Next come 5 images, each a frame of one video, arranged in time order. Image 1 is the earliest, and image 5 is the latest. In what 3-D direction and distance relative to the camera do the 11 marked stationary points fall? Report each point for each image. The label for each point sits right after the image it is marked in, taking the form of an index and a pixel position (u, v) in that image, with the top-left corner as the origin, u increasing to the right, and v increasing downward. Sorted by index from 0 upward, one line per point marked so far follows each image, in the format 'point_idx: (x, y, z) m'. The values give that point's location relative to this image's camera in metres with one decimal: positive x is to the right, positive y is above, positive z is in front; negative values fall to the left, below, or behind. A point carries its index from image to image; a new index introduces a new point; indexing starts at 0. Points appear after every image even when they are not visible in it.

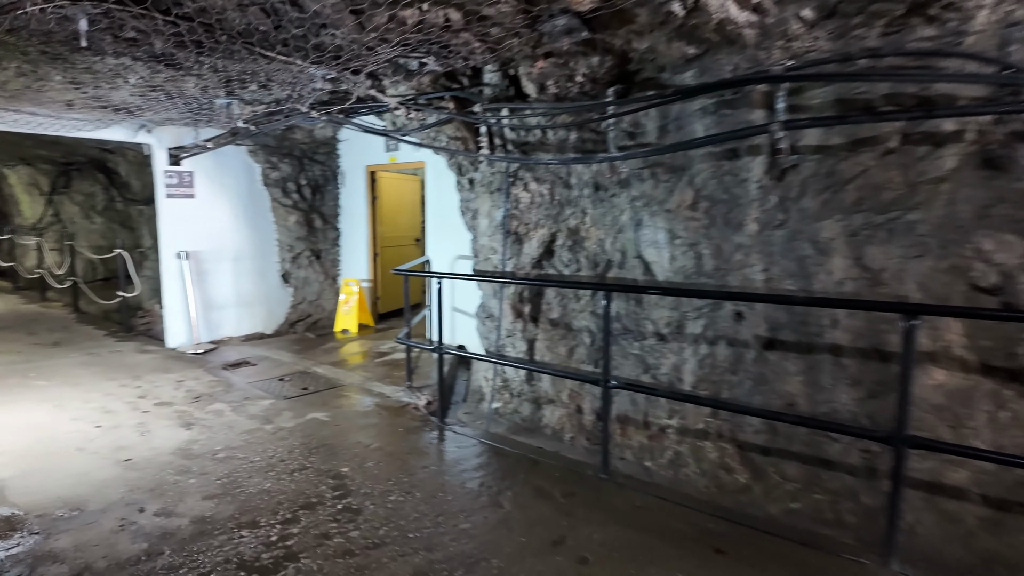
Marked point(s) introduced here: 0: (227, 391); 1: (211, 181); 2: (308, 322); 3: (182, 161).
0: (-2.1, -0.8, +4.3) m
1: (-2.9, +1.0, +5.7) m
2: (-2.3, -0.4, +6.5) m
3: (-3.1, +1.2, +5.5) m
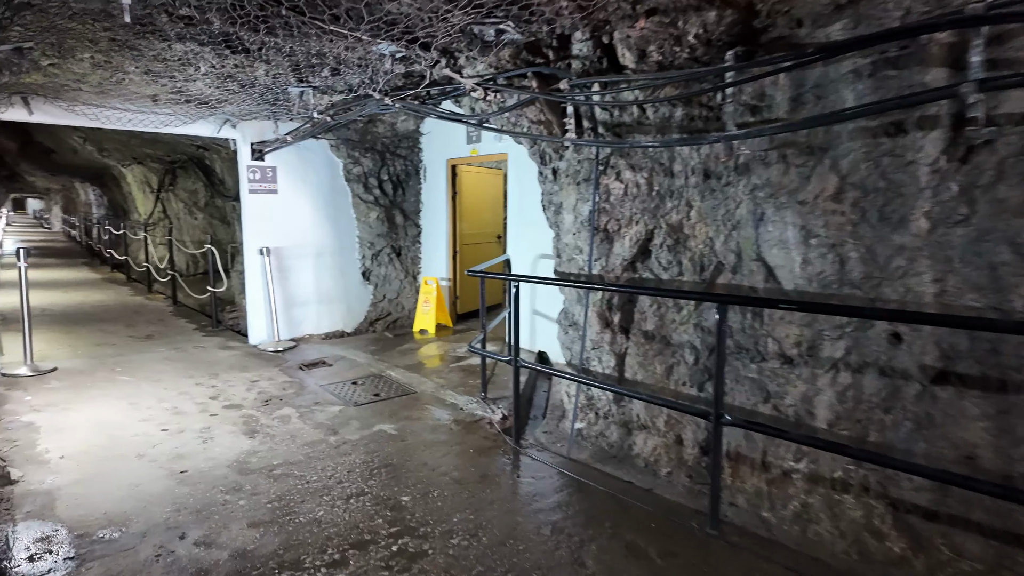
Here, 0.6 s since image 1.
0: (-1.5, -0.7, +4.1) m
1: (-2.1, +1.1, +5.6) m
2: (-1.3, -0.3, +6.3) m
3: (-2.3, +1.2, +5.4) m
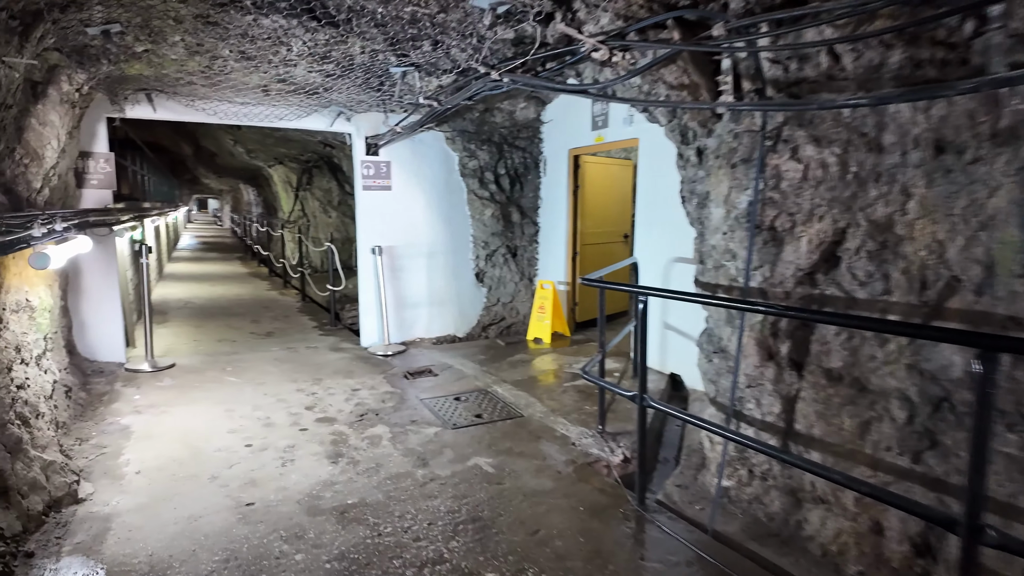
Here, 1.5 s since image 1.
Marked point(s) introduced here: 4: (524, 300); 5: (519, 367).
0: (-0.7, -0.8, +3.8) m
1: (-1.0, +1.1, +5.3) m
2: (-0.1, -0.4, +5.8) m
3: (-1.2, +1.2, +5.1) m
4: (+0.1, -0.1, +5.9) m
5: (+0.1, -0.6, +4.6) m
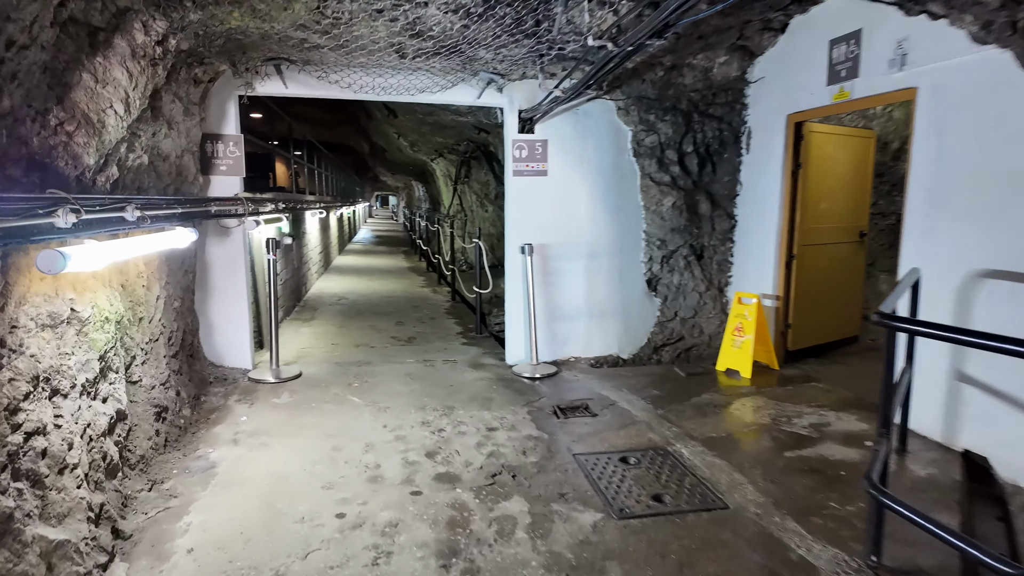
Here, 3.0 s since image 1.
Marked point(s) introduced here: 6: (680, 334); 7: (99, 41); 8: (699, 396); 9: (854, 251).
0: (+0.1, -0.8, +2.8) m
1: (+0.4, +1.0, +4.2) m
2: (+1.3, -0.5, +4.5) m
3: (+0.2, +1.2, +4.2) m
4: (+1.5, -0.2, +4.6) m
5: (+1.1, -0.7, +3.3) m
6: (+1.3, -0.4, +4.5) m
7: (-1.5, +0.9, +2.1) m
8: (+1.2, -0.7, +3.6) m
9: (+2.6, +0.3, +4.4) m
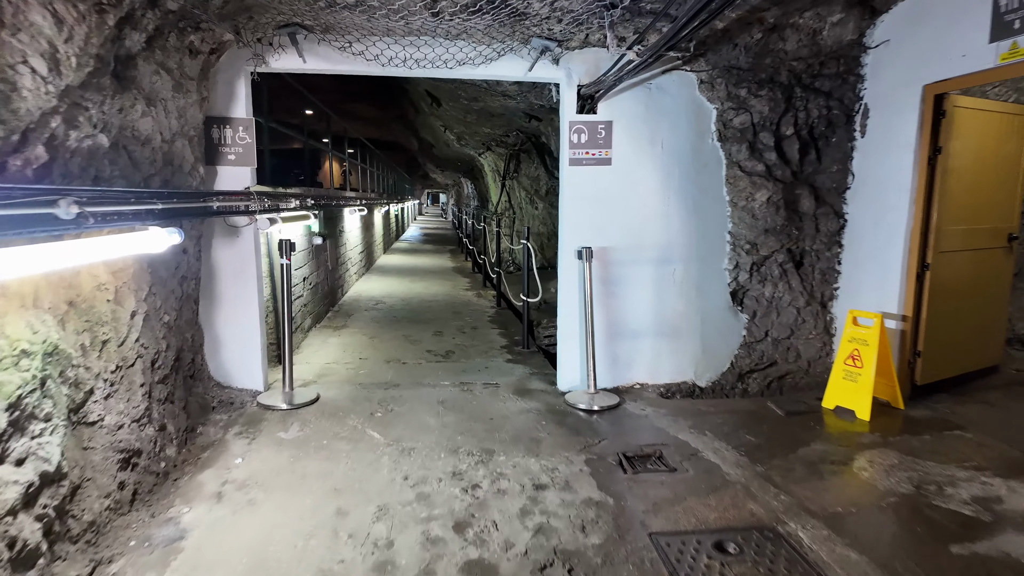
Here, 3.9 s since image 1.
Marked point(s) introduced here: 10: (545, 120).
0: (+0.3, -0.9, +2.0) m
1: (+0.7, +0.9, +3.5) m
2: (+1.6, -0.6, +3.7) m
3: (+0.5, +1.1, +3.4) m
4: (+1.9, -0.3, +3.7) m
5: (+1.4, -0.8, +2.5) m
6: (+1.7, -0.4, +3.7) m
7: (-1.3, +0.8, +1.5) m
8: (+1.4, -0.8, +2.8) m
9: (+2.9, +0.2, +3.5) m
10: (+0.3, +1.6, +5.6) m
